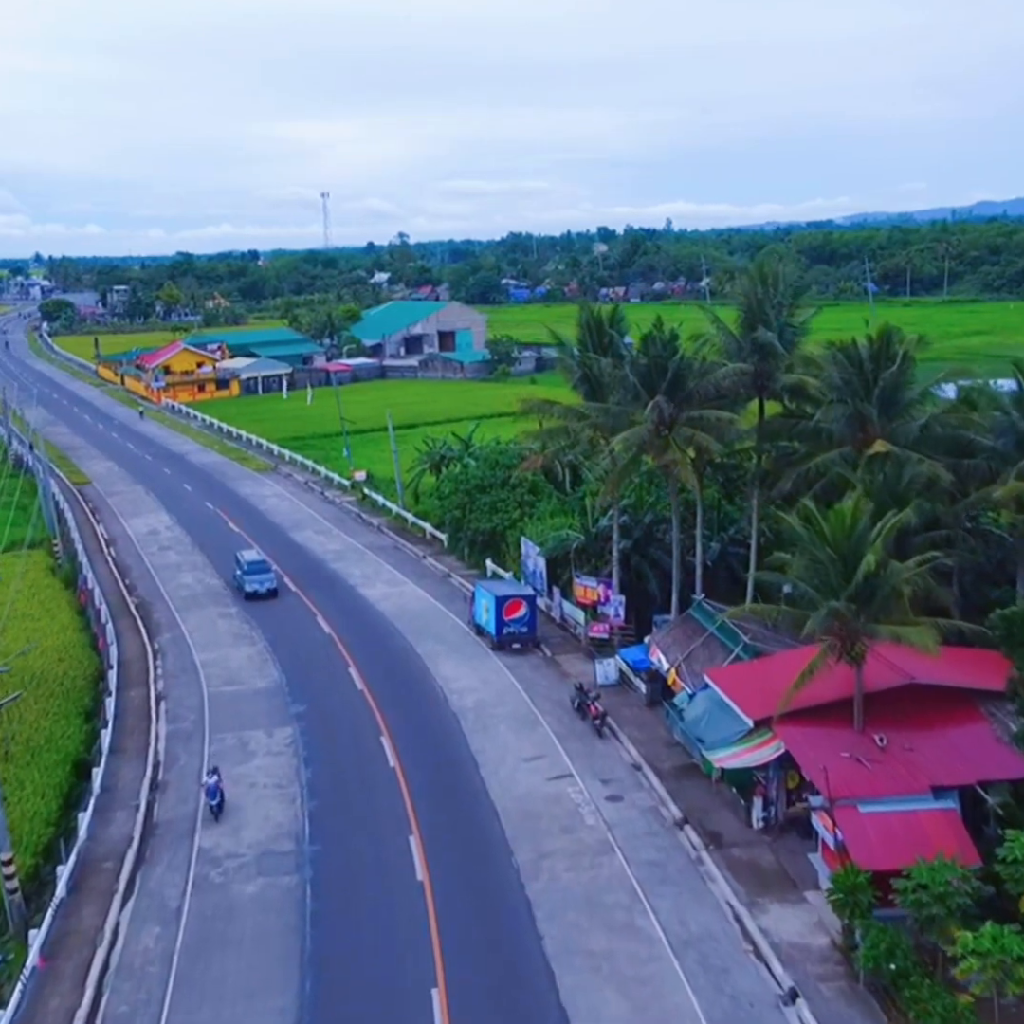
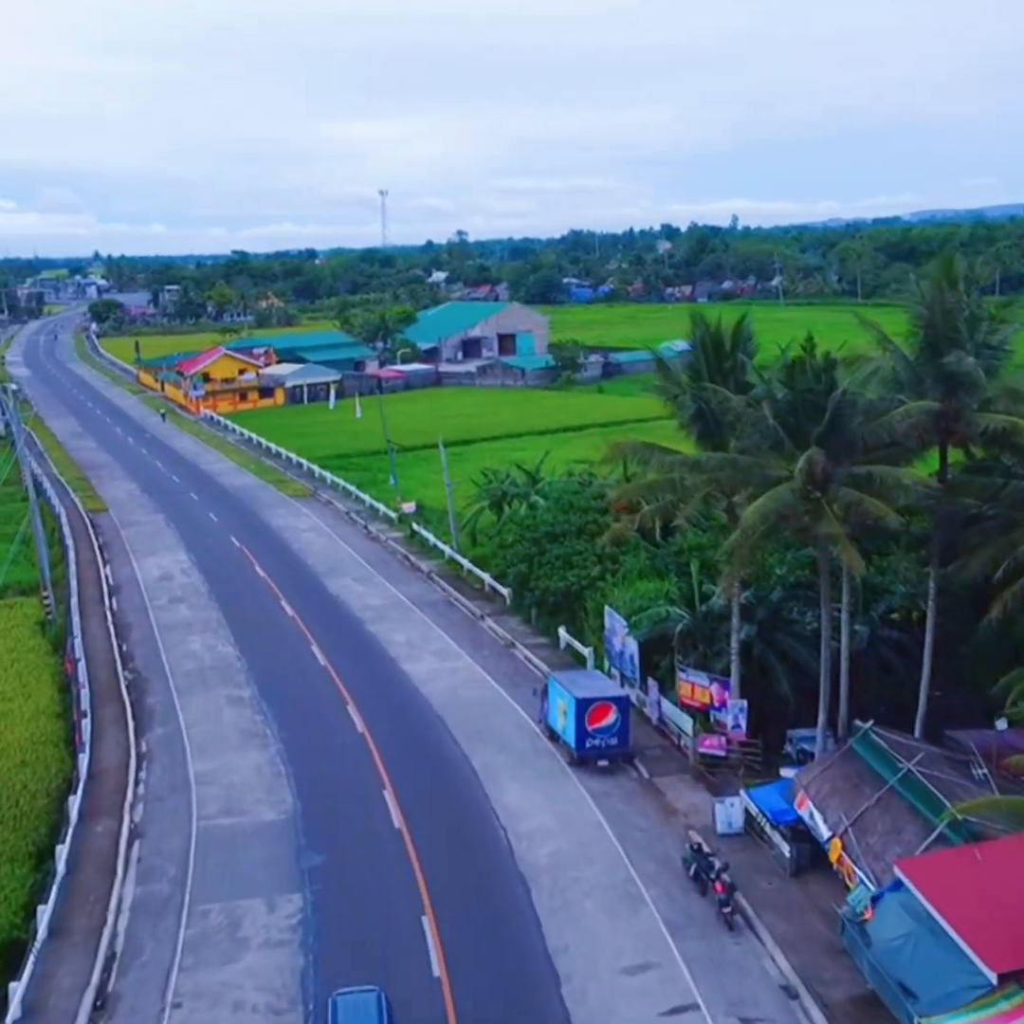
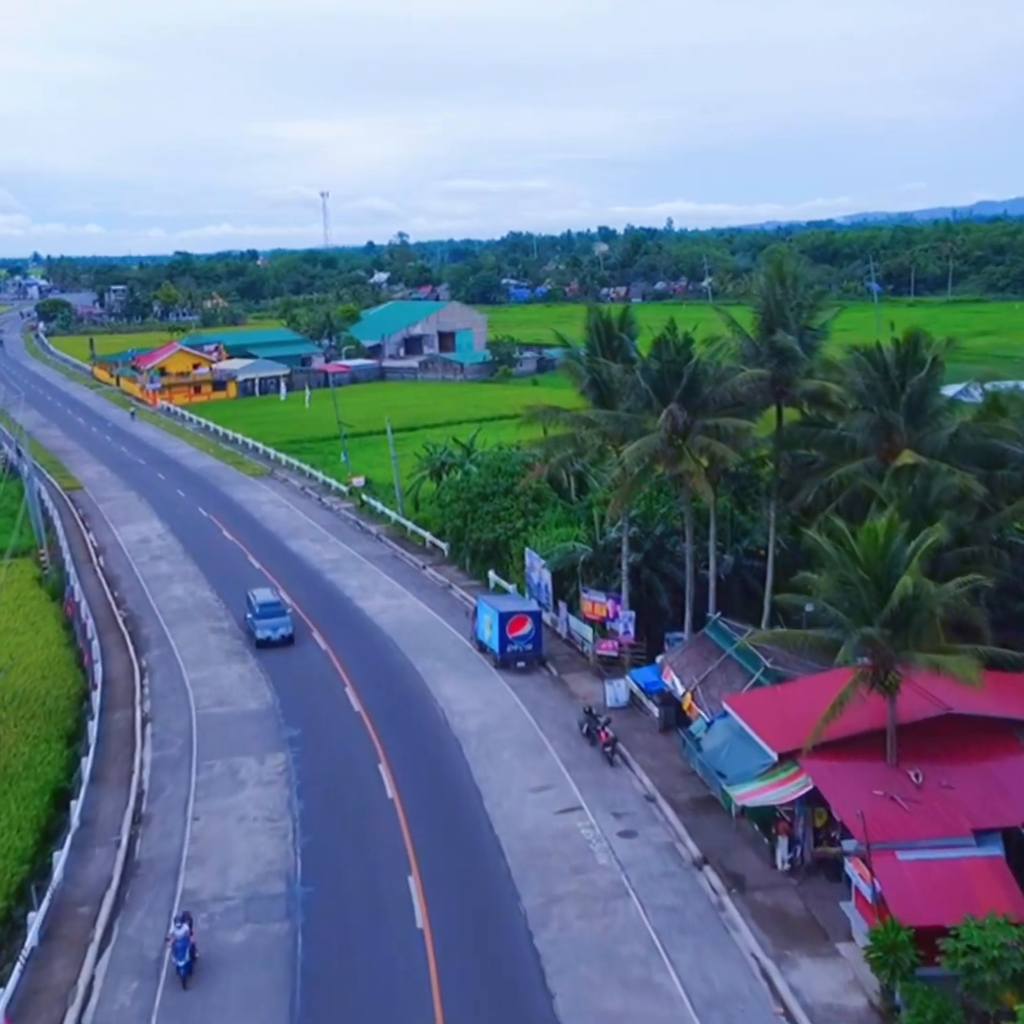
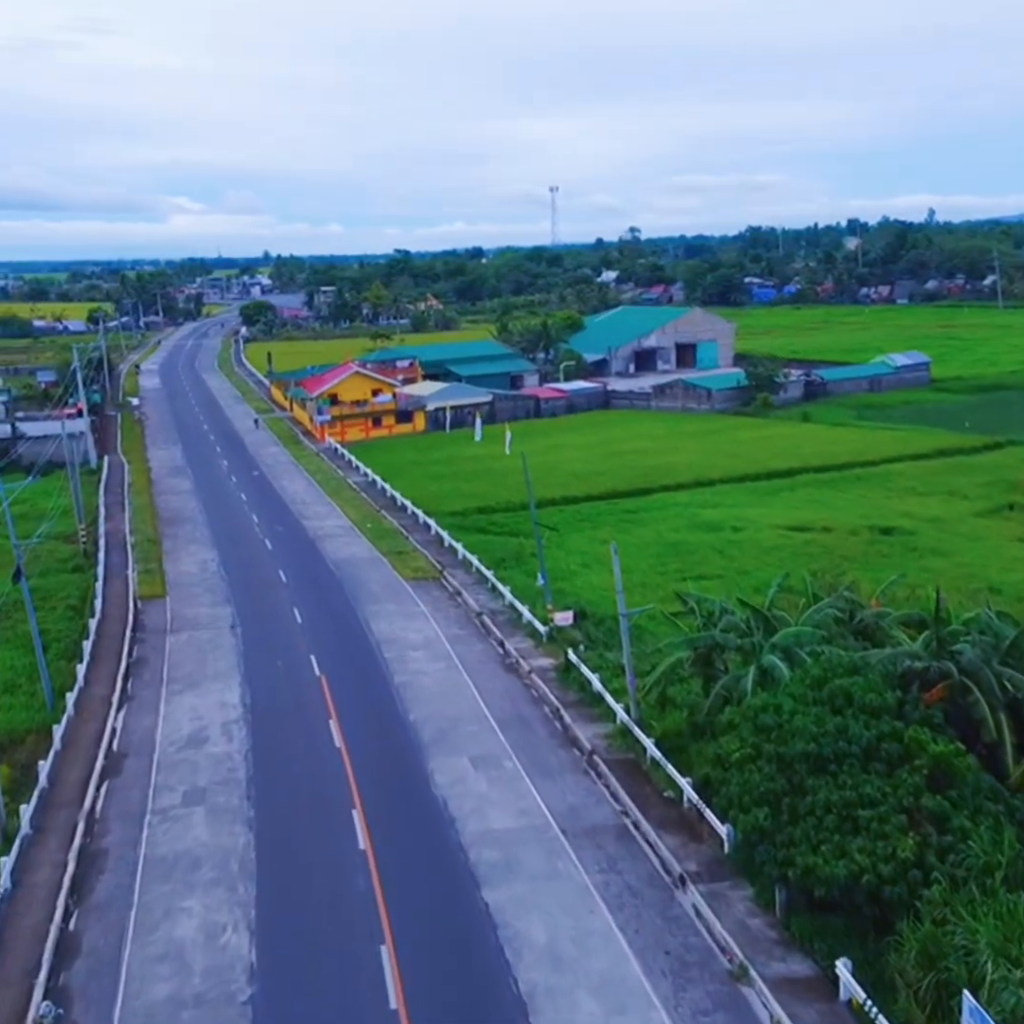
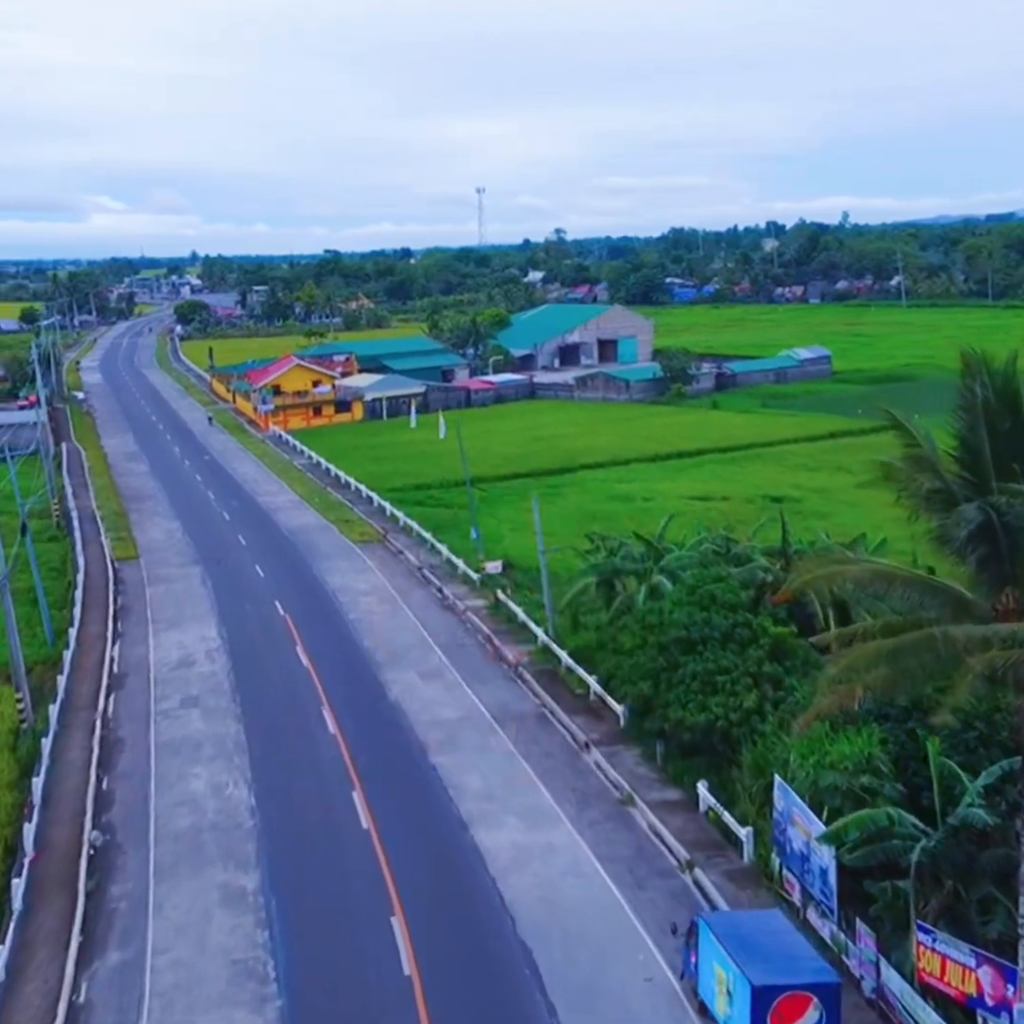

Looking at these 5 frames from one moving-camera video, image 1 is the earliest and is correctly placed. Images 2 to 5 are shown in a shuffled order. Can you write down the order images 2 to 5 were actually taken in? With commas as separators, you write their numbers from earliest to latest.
3, 2, 5, 4
